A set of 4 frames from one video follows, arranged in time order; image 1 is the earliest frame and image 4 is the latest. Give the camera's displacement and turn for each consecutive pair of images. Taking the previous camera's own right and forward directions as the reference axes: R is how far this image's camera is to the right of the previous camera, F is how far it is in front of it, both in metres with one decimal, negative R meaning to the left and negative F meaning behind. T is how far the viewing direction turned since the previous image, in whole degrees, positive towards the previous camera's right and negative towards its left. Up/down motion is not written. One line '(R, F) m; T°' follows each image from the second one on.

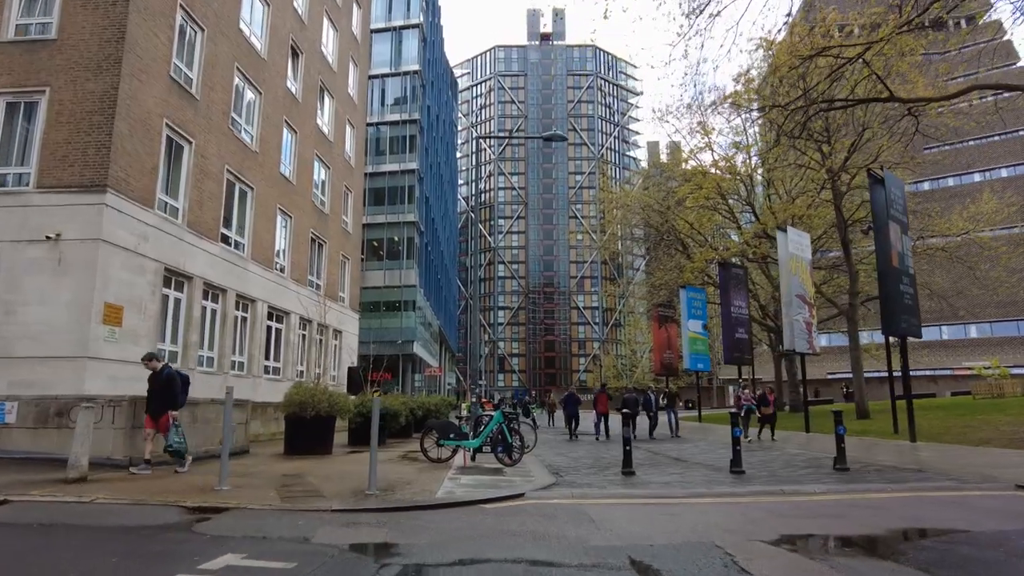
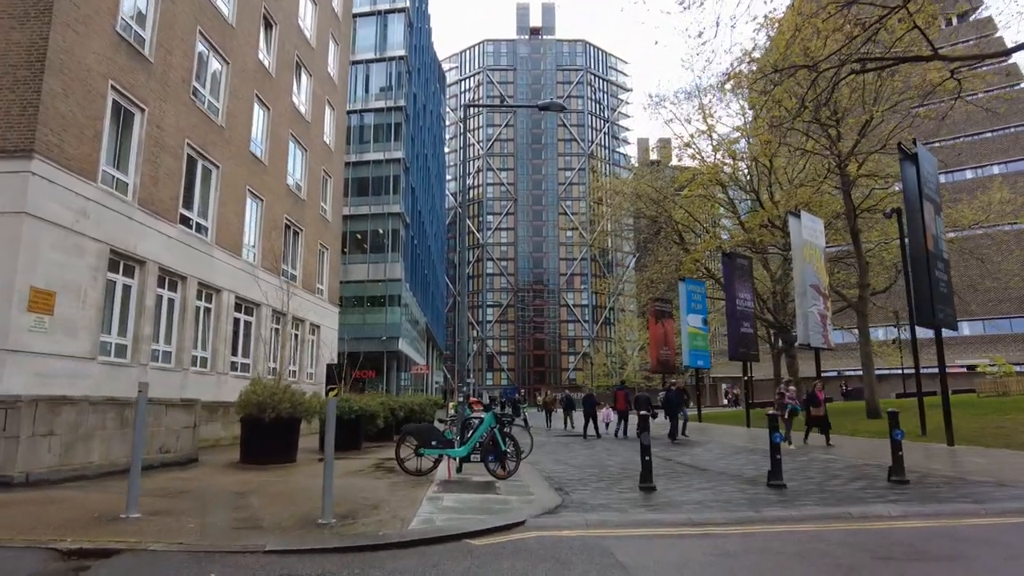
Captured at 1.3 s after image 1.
(-0.1, +1.6) m; +1°
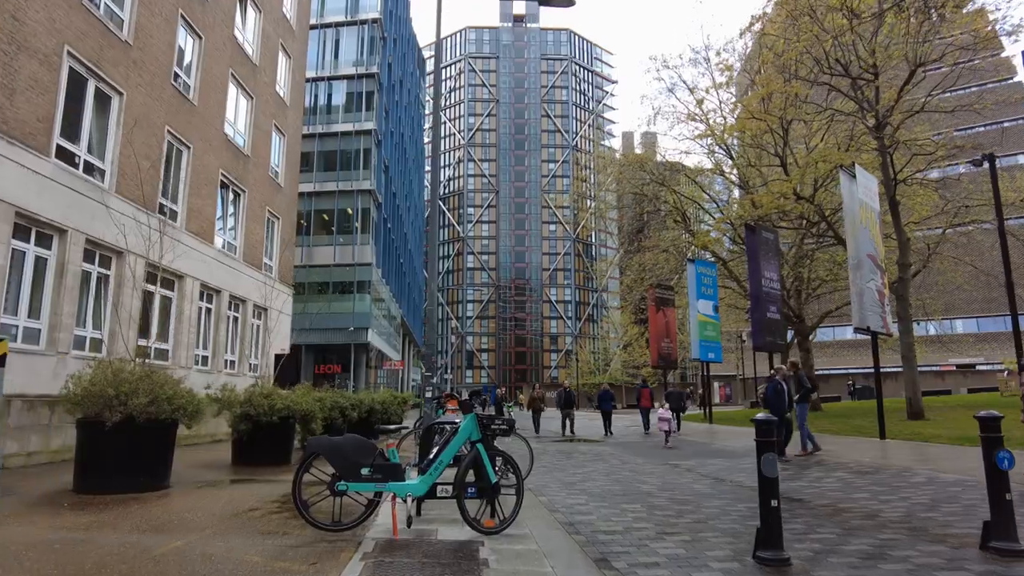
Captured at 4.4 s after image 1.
(-0.1, +3.6) m; +2°
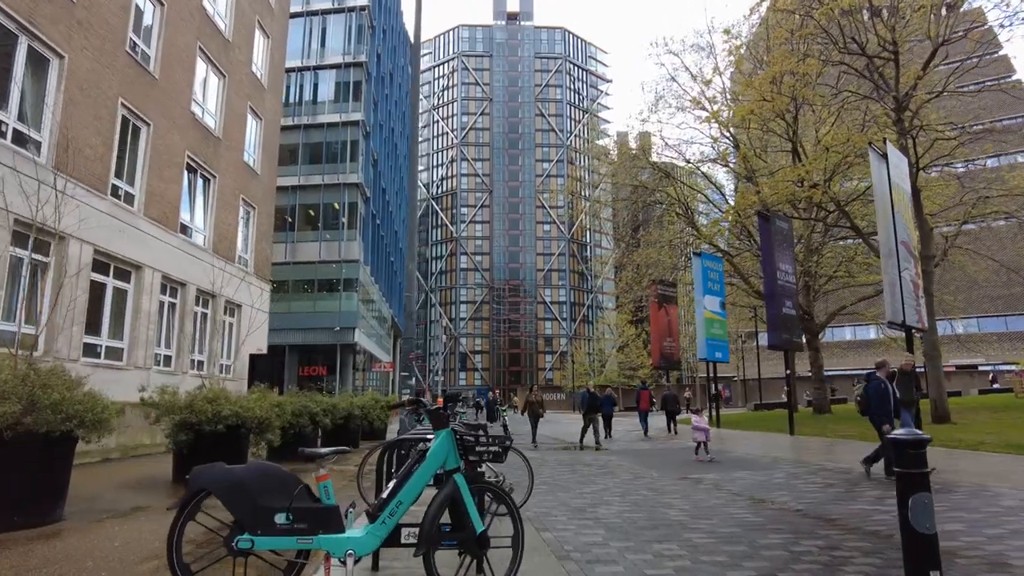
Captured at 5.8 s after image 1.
(0.0, +1.5) m; +1°
